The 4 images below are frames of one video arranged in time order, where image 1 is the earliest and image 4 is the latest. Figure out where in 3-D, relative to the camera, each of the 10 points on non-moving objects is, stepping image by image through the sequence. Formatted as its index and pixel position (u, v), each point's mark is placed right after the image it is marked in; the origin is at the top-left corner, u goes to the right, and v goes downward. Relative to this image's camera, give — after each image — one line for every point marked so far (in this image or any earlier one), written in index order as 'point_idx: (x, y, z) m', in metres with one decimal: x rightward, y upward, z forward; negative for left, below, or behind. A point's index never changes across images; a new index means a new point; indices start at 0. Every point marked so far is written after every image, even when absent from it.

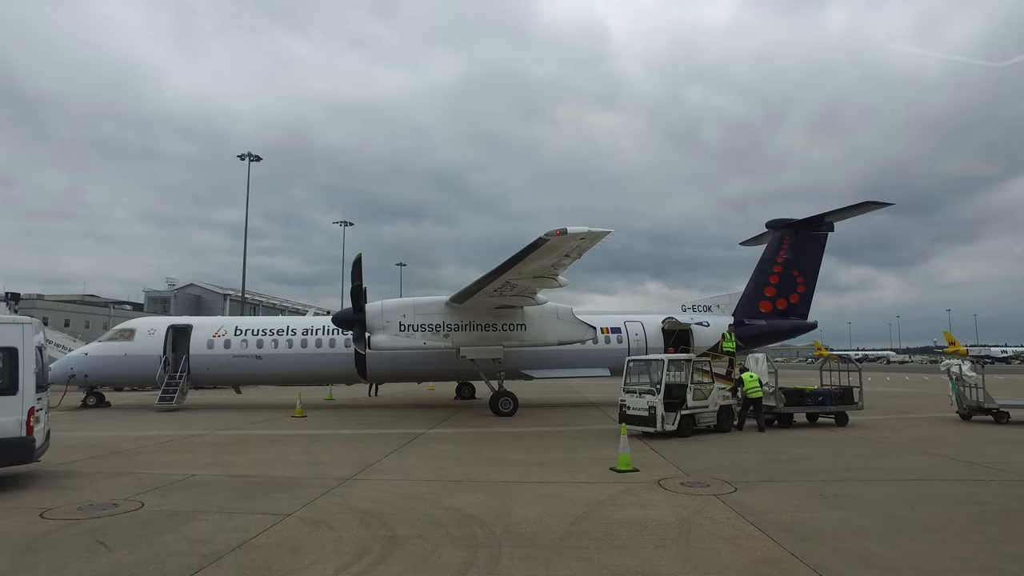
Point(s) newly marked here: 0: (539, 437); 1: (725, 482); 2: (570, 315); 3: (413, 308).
0: (+0.6, -3.3, +13.4) m
1: (+2.9, -2.6, +7.9) m
2: (+1.8, -0.8, +17.9) m
3: (-2.7, -0.6, +16.9) m
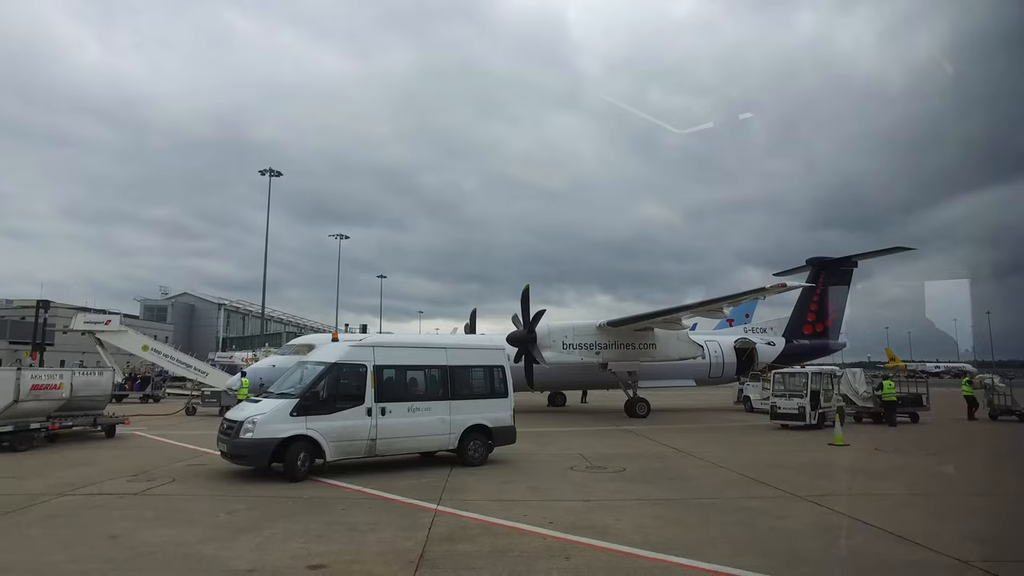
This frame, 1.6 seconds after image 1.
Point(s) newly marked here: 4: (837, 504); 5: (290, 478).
0: (+5.6, -4.2, +17.3) m
1: (+8.4, -3.5, +11.9) m
2: (+6.5, -1.8, +21.9) m
3: (+2.1, -1.4, +20.5) m
4: (+4.6, -3.0, +8.3) m
5: (-3.1, -2.7, +8.2) m
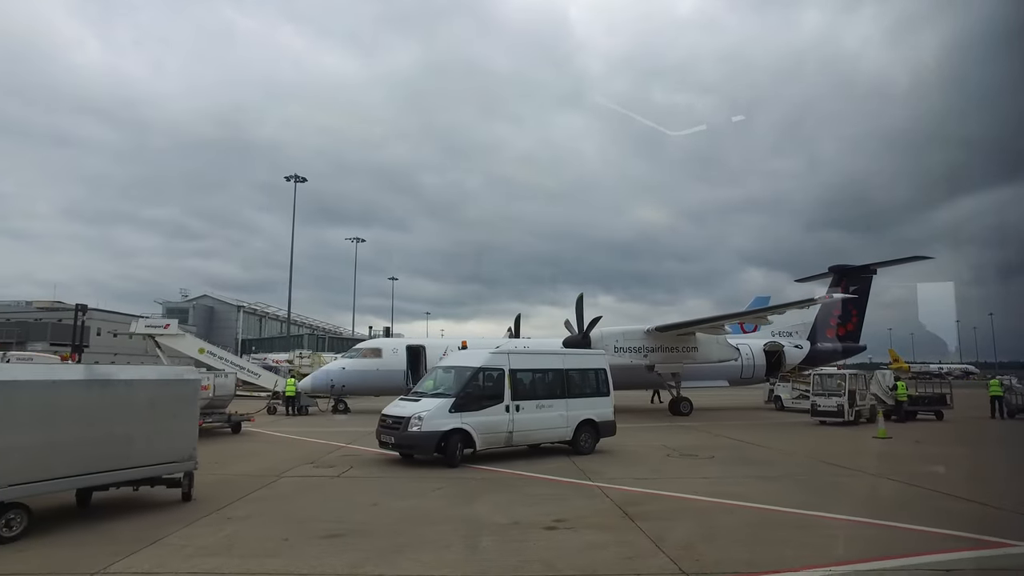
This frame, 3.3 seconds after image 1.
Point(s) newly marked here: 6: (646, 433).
0: (+7.7, -4.5, +18.9) m
1: (+10.5, -3.7, +13.6) m
2: (+8.6, -2.1, +23.5) m
3: (+4.2, -1.7, +22.2) m
4: (+6.7, -3.3, +10.0) m
5: (-1.1, -3.0, +9.8) m
6: (+3.3, -3.6, +14.4) m
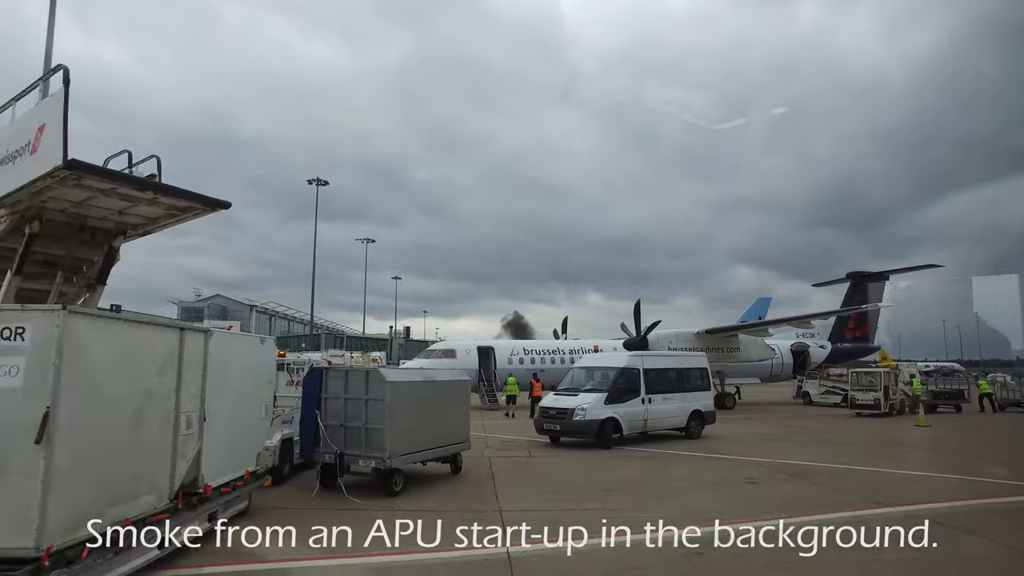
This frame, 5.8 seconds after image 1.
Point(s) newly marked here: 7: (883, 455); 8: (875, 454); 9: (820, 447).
0: (+10.5, -4.8, +21.5) m
1: (+13.4, -4.1, +16.3) m
2: (+11.2, -2.4, +26.1) m
3: (+6.9, -2.0, +24.7) m
4: (+9.7, -3.7, +12.6) m
5: (+1.9, -3.3, +12.3) m
6: (+6.2, -3.9, +16.9) m
7: (+8.0, -3.6, +12.5) m
8: (+7.9, -3.6, +12.5) m
9: (+7.1, -3.6, +13.4) m
